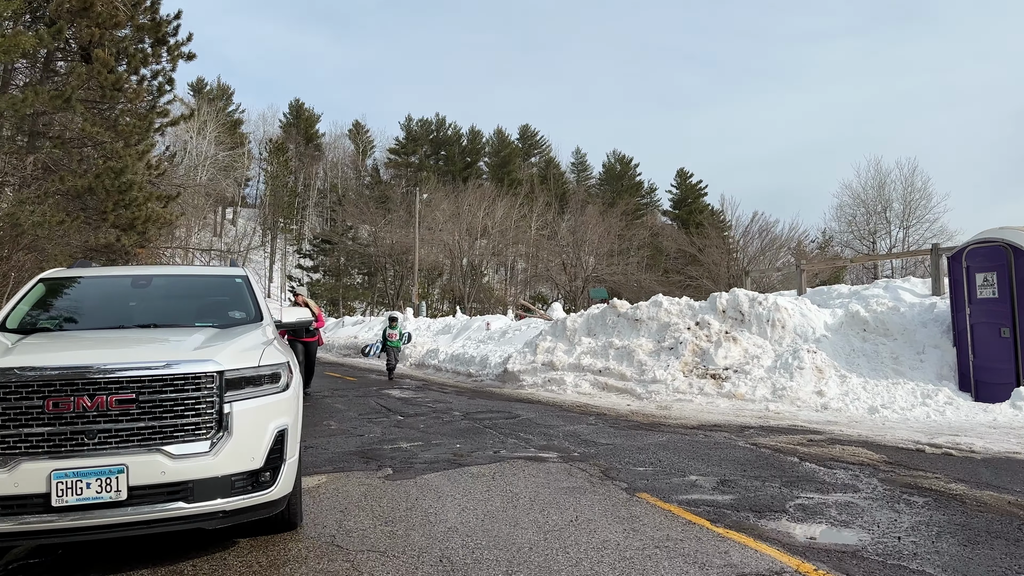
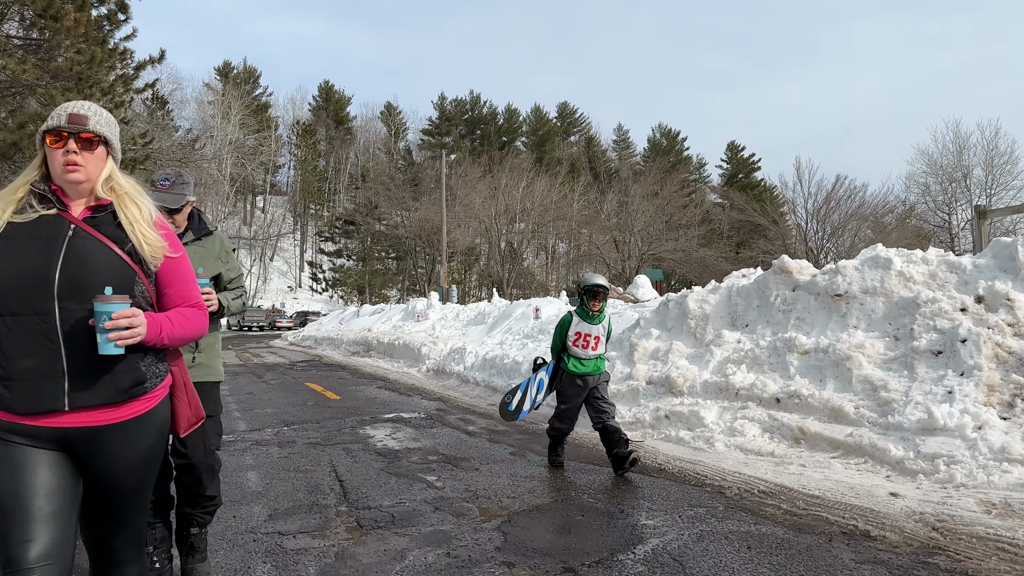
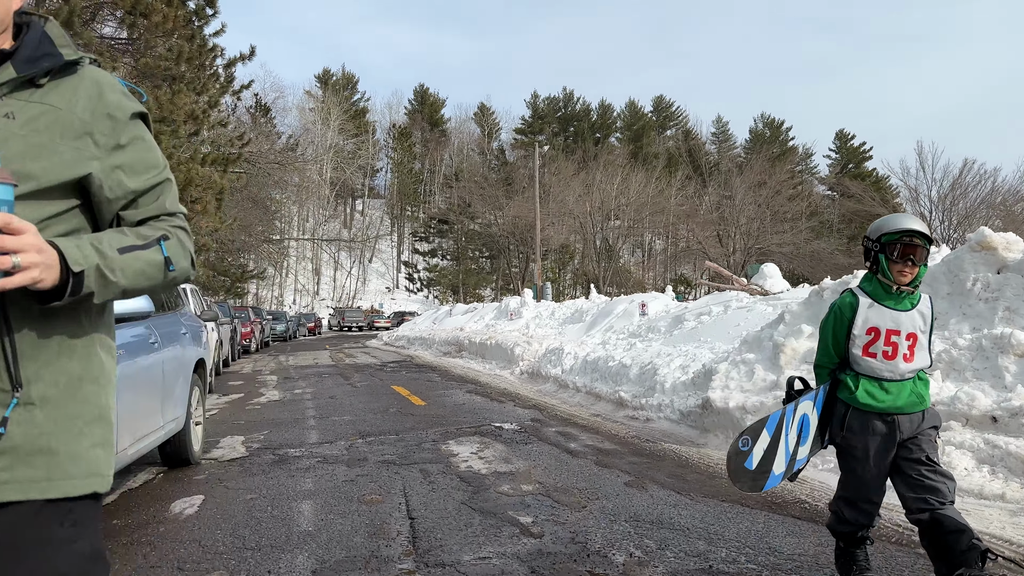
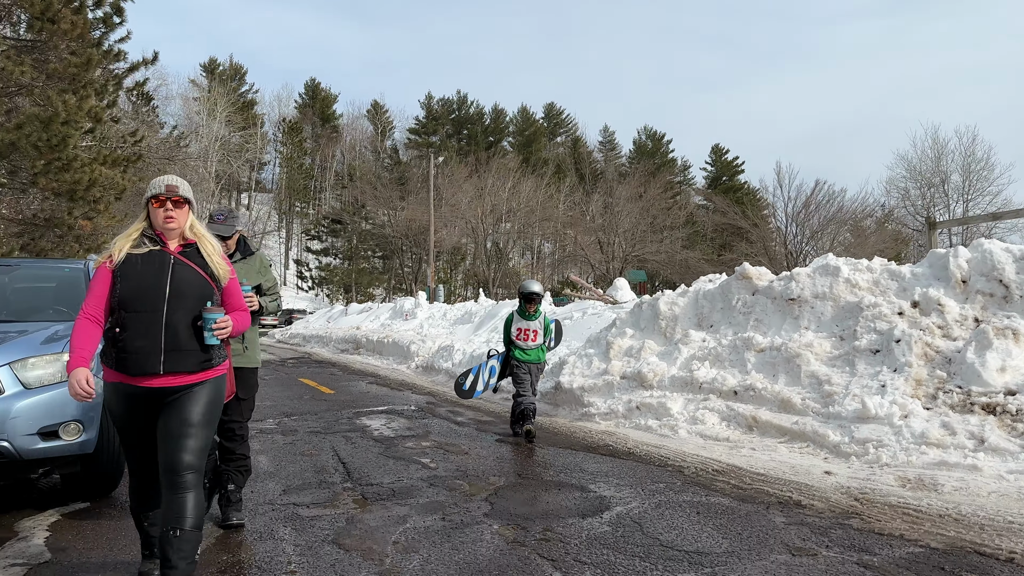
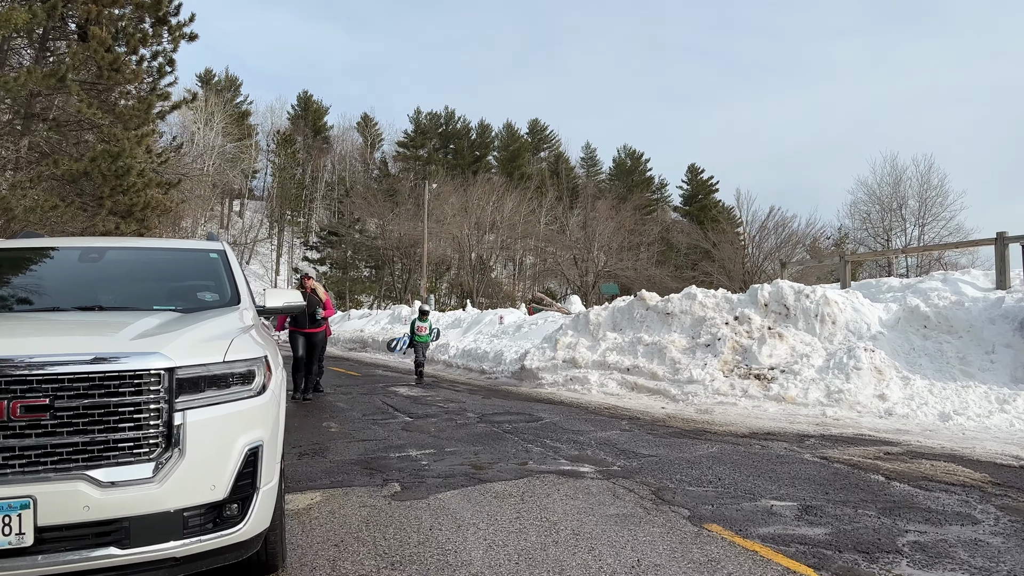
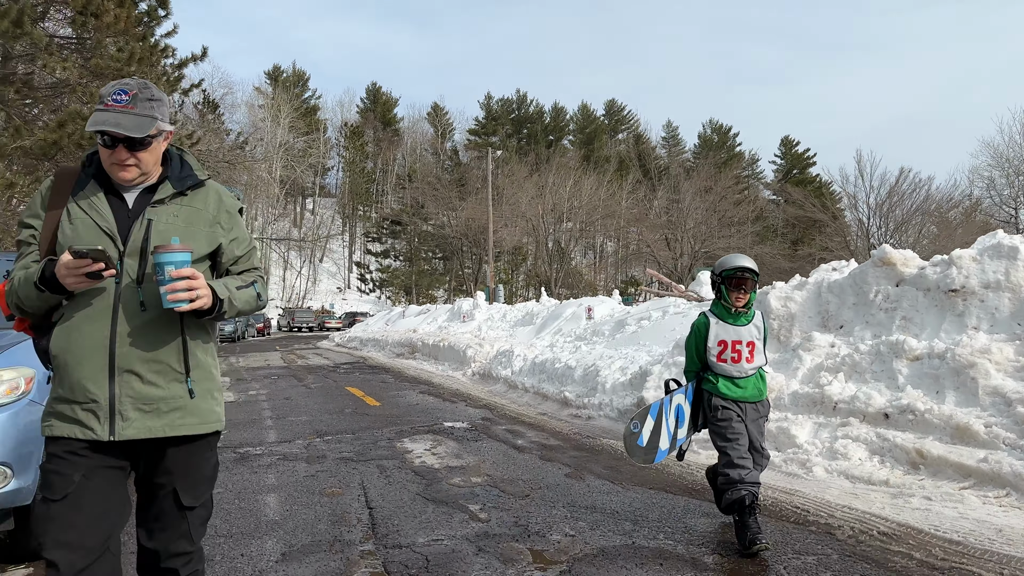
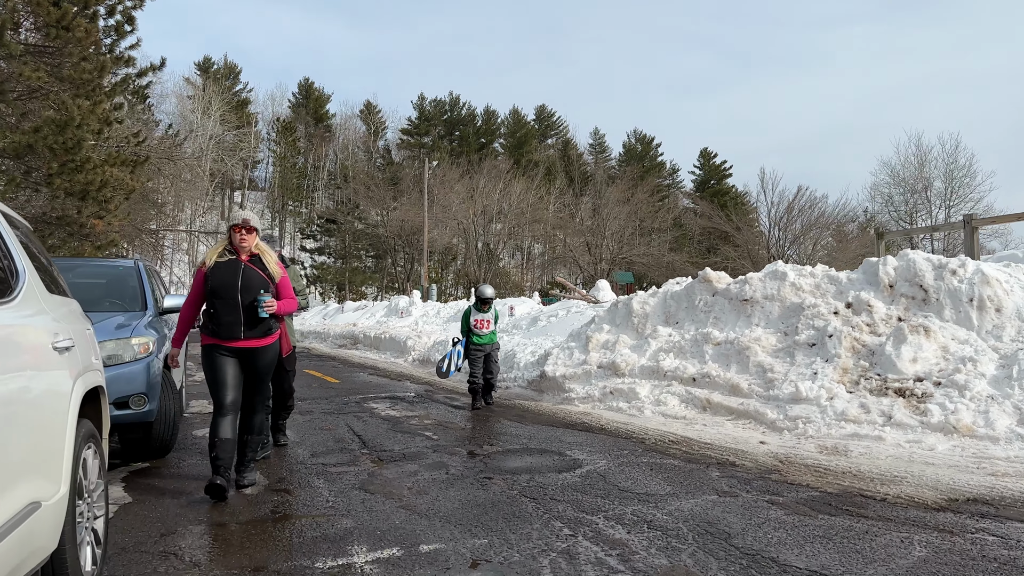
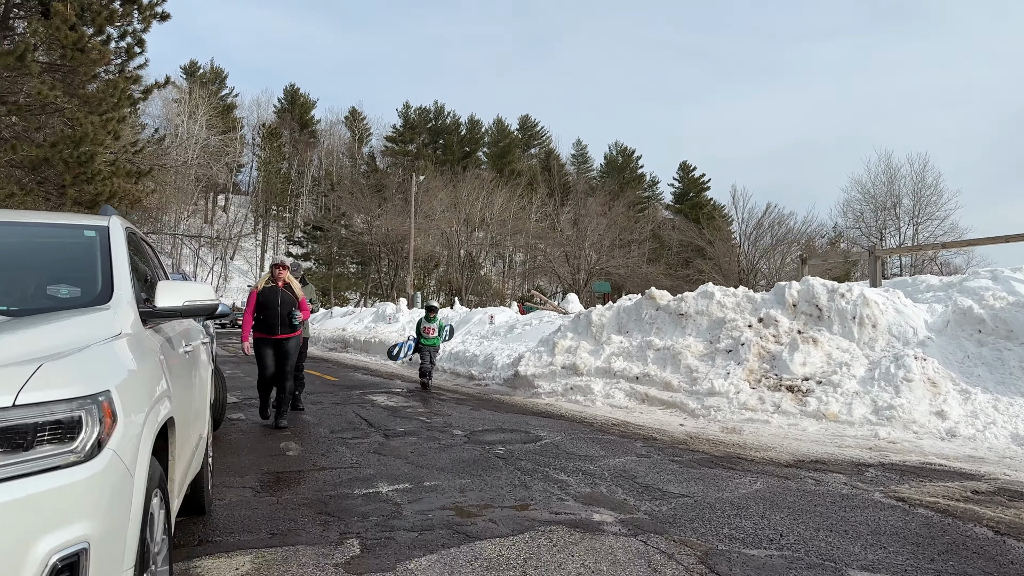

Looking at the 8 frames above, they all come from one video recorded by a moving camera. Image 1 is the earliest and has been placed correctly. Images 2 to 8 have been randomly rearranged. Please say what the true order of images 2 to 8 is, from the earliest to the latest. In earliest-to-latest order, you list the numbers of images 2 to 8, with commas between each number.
5, 8, 7, 4, 2, 6, 3
